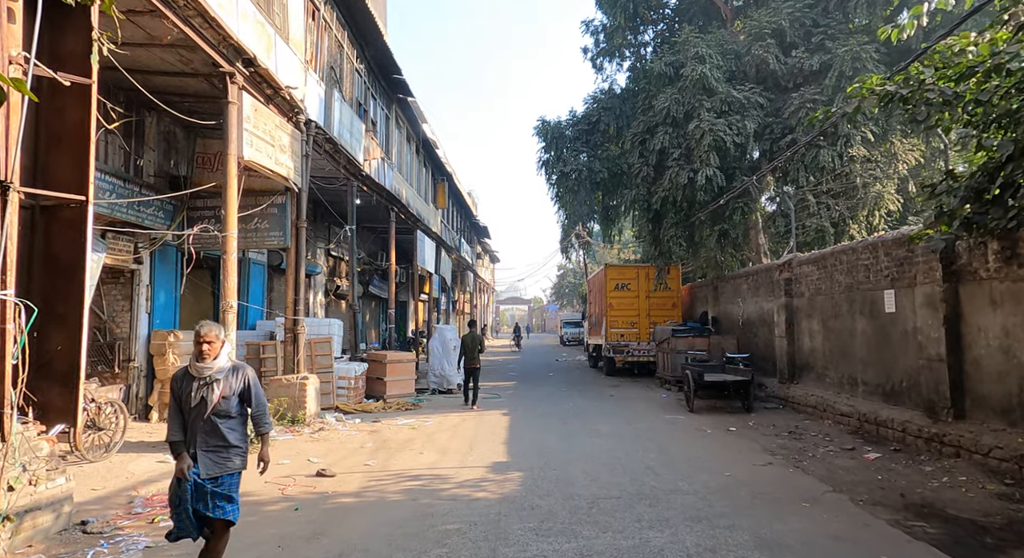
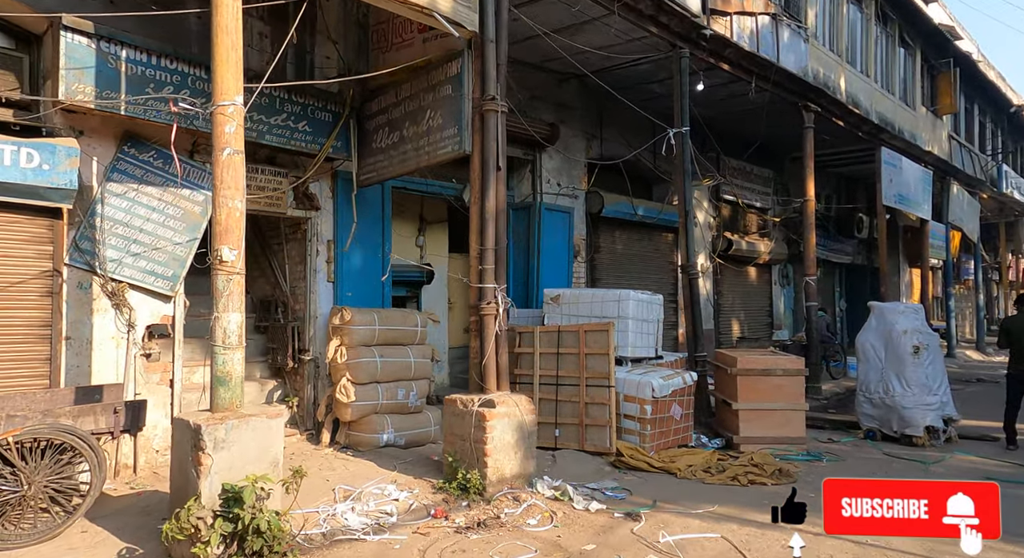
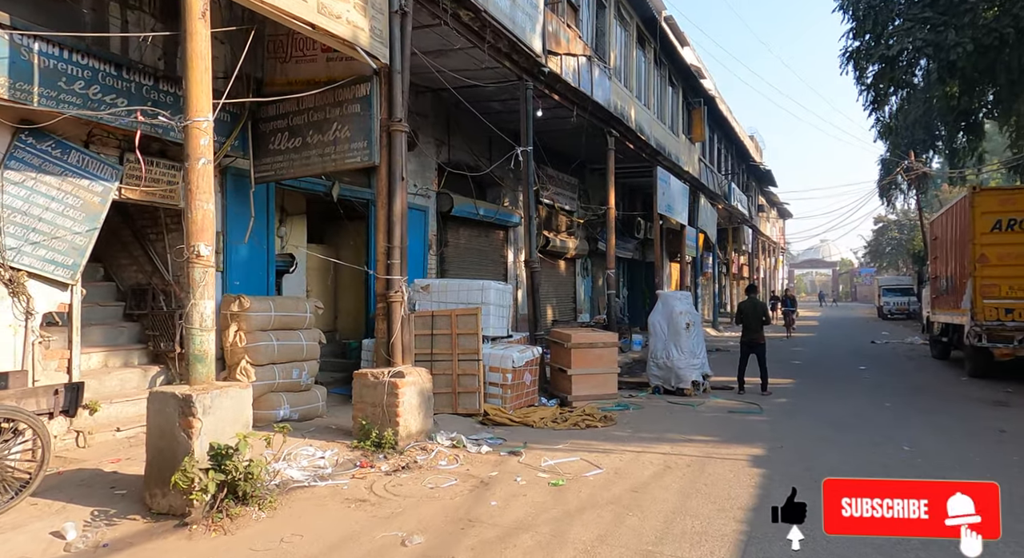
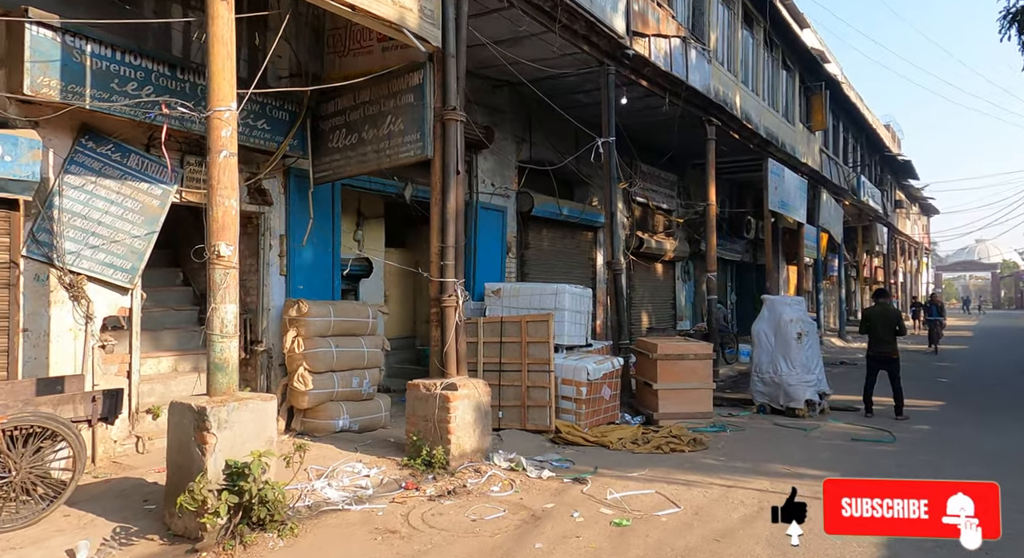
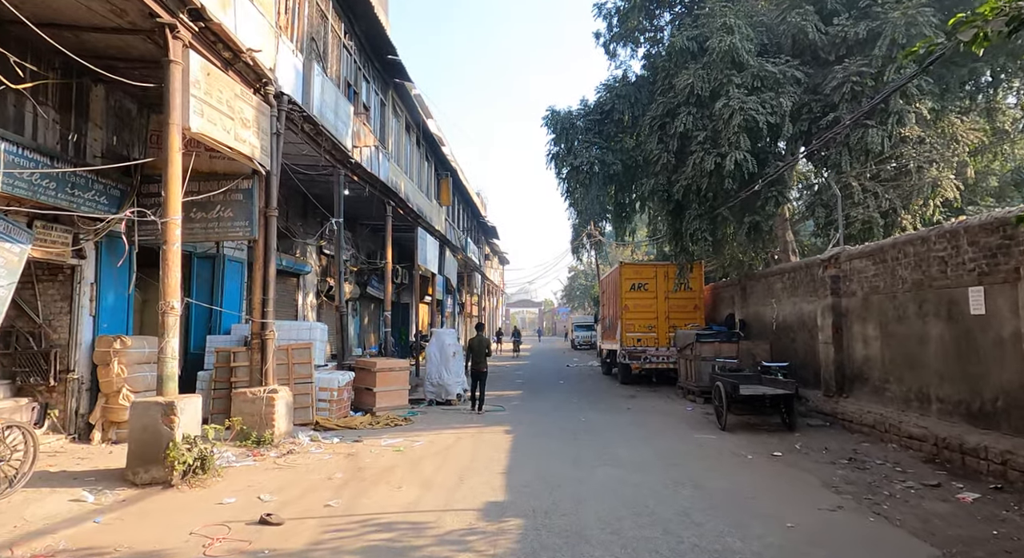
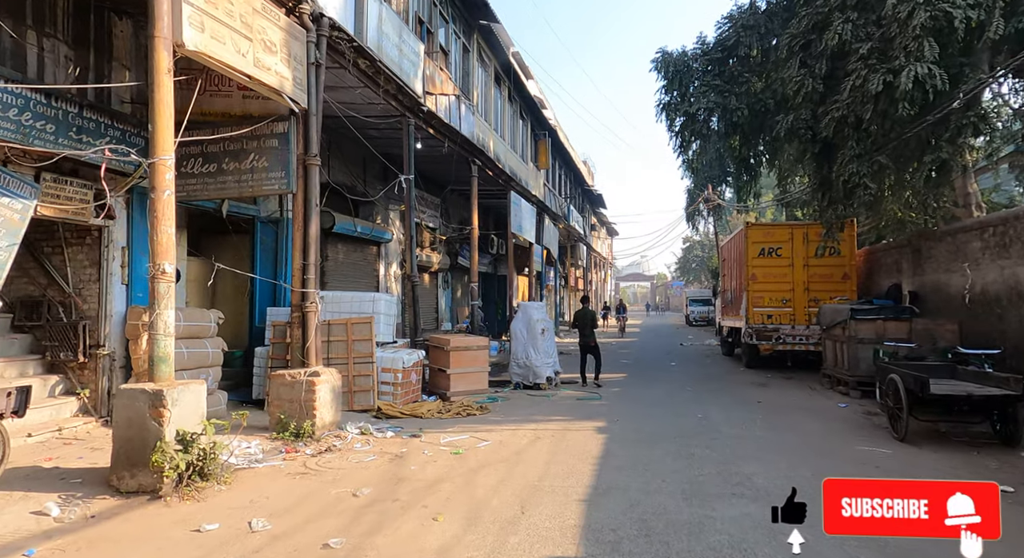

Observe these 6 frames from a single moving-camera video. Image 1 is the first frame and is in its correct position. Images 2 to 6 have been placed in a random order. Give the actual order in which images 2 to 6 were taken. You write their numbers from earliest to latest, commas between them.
5, 6, 3, 4, 2
